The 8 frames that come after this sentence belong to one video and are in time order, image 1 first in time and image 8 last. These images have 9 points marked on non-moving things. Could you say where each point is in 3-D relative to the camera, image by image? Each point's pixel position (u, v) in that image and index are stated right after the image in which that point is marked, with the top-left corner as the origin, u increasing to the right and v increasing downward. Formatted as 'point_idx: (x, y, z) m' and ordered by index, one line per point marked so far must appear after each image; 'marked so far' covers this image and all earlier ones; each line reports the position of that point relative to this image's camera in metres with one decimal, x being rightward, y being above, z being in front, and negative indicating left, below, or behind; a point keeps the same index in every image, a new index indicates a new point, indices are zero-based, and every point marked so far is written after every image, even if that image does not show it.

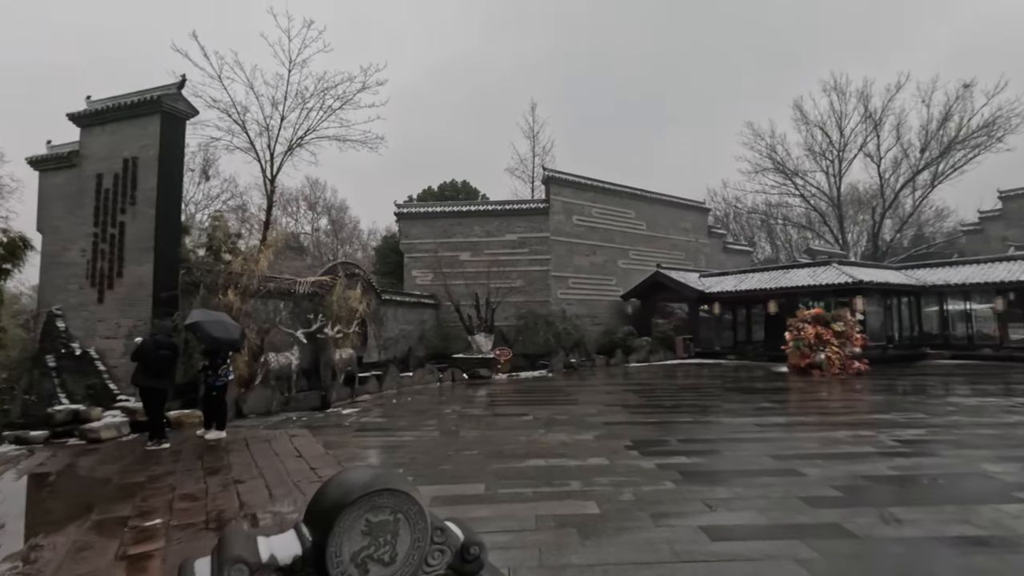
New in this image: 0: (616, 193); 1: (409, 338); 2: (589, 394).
0: (+3.6, +3.3, +18.6) m
1: (-2.9, -1.4, +15.1) m
2: (+1.2, -1.7, +8.5) m
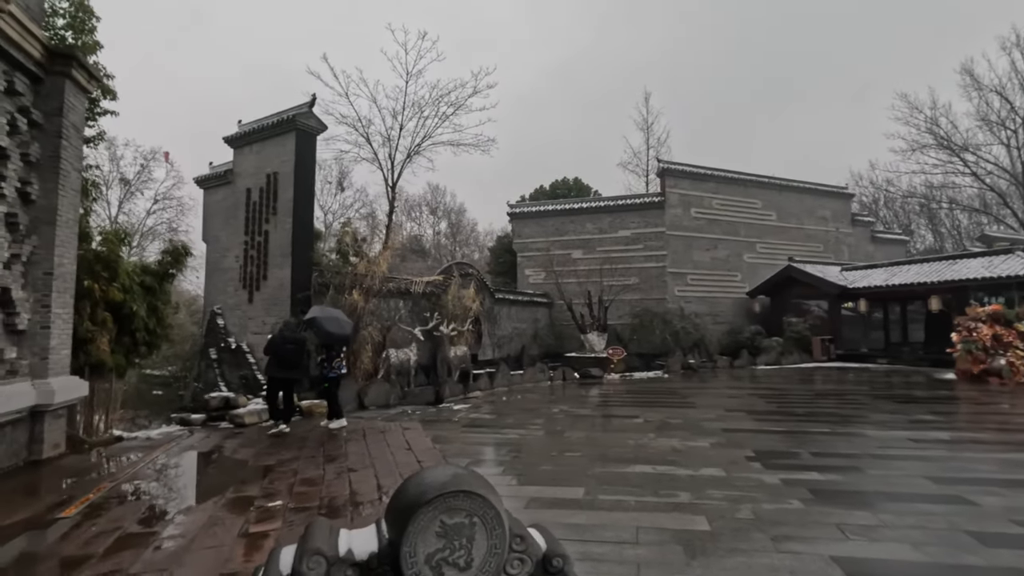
0: (+7.4, +3.4, +17.2) m
1: (+0.3, -1.4, +15.3) m
2: (+2.9, -1.6, +7.9) m
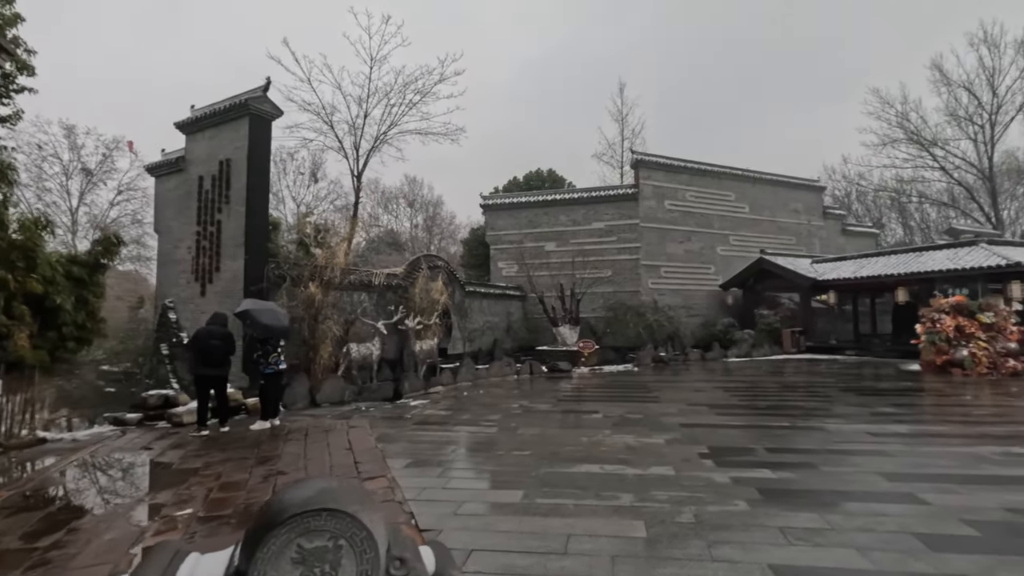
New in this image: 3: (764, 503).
0: (+6.5, +3.7, +17.2) m
1: (-0.5, -1.2, +15.1) m
2: (+2.4, -1.5, +7.7) m
3: (+1.4, -1.2, +2.9) m
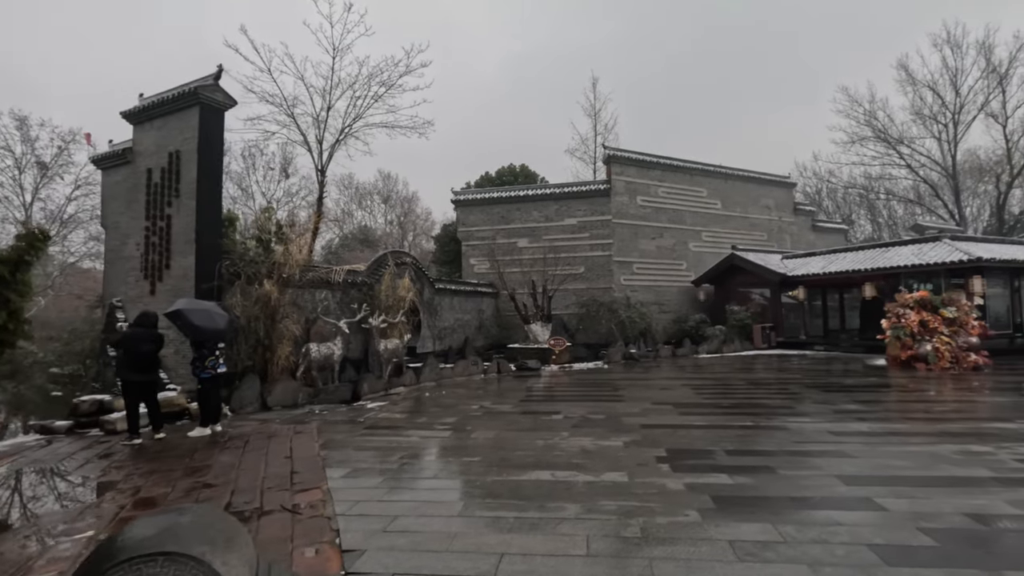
0: (+5.6, +3.8, +17.2) m
1: (-1.3, -1.1, +14.8) m
2: (+1.8, -1.4, +7.6) m
3: (+1.1, -1.2, +2.8) m
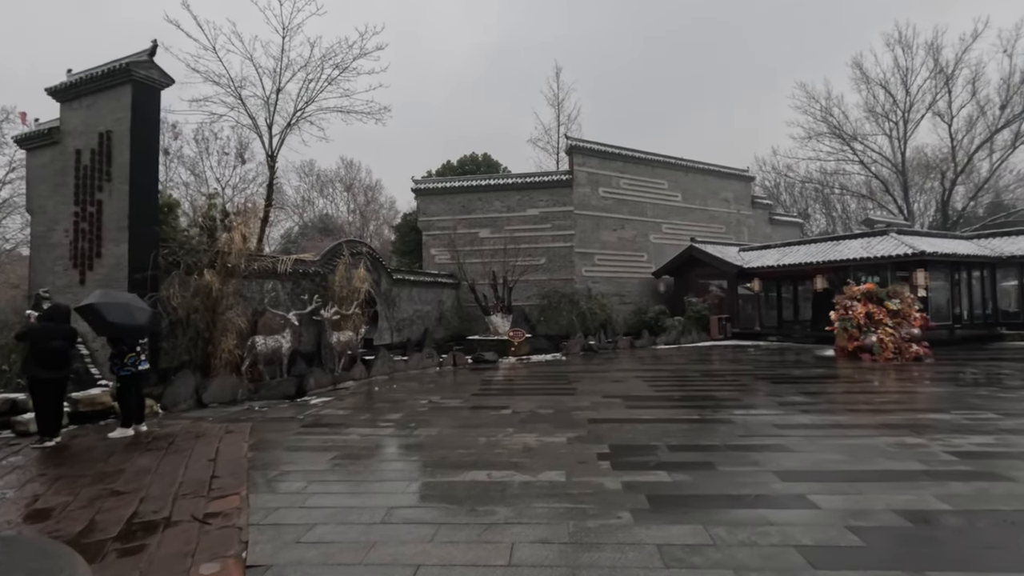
0: (+4.4, +4.1, +17.2) m
1: (-2.4, -0.8, +14.6) m
2: (+1.2, -1.3, +7.6) m
3: (+0.7, -1.1, +2.7) m
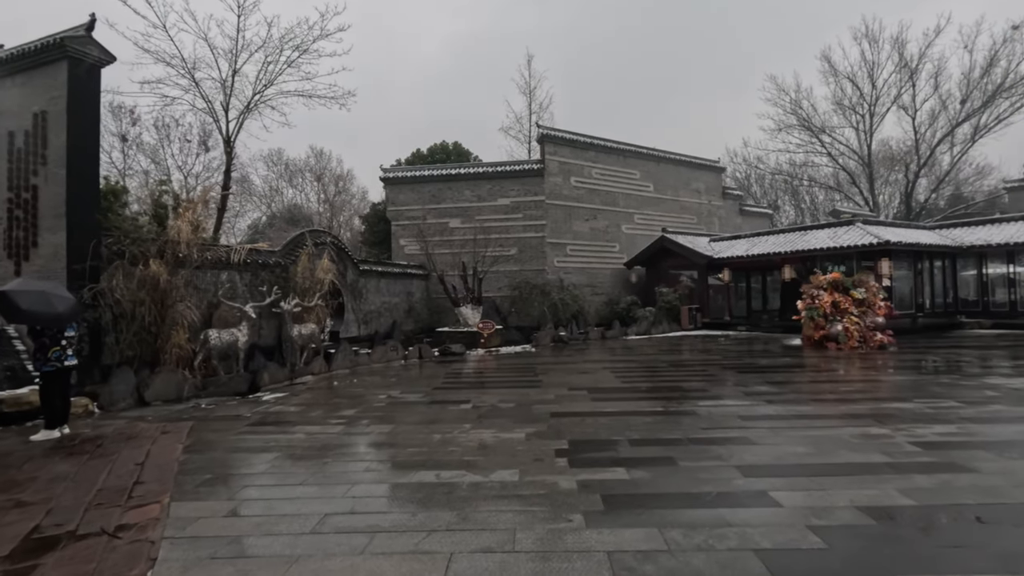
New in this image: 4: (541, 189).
0: (+3.5, +4.4, +17.1) m
1: (-3.1, -0.6, +14.2) m
2: (+0.7, -1.2, +7.4) m
3: (+0.4, -1.1, +2.5) m
4: (+0.9, +2.9, +15.8) m
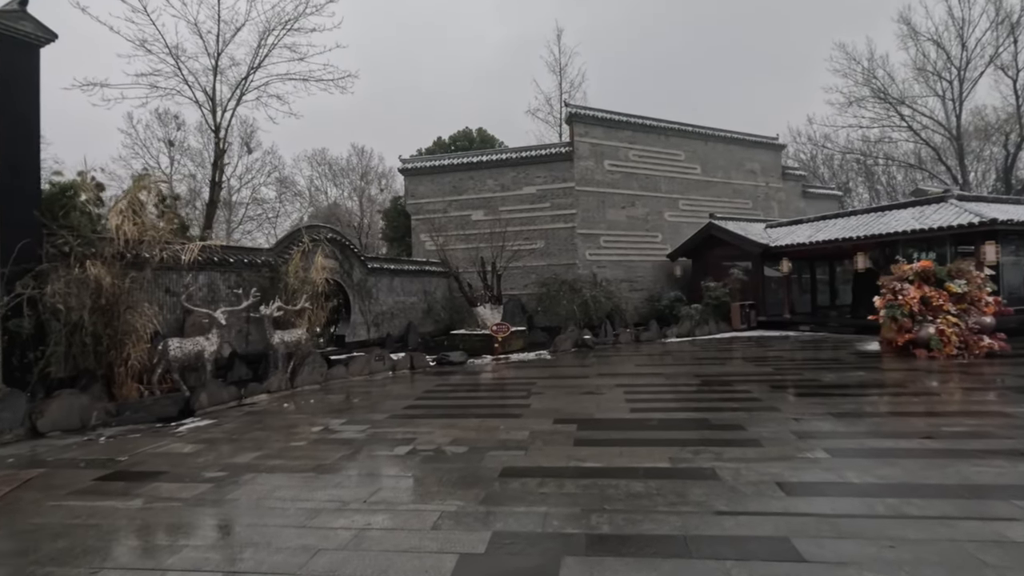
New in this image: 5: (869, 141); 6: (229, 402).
0: (+4.2, +4.5, +15.3) m
1: (-2.5, -0.6, +13.1) m
2: (+0.6, -1.2, +6.0) m
3: (-0.2, -1.1, +1.1) m
4: (+1.5, +3.0, +14.3) m
5: (+13.0, +5.5, +19.4) m
6: (-3.1, -1.3, +6.0) m
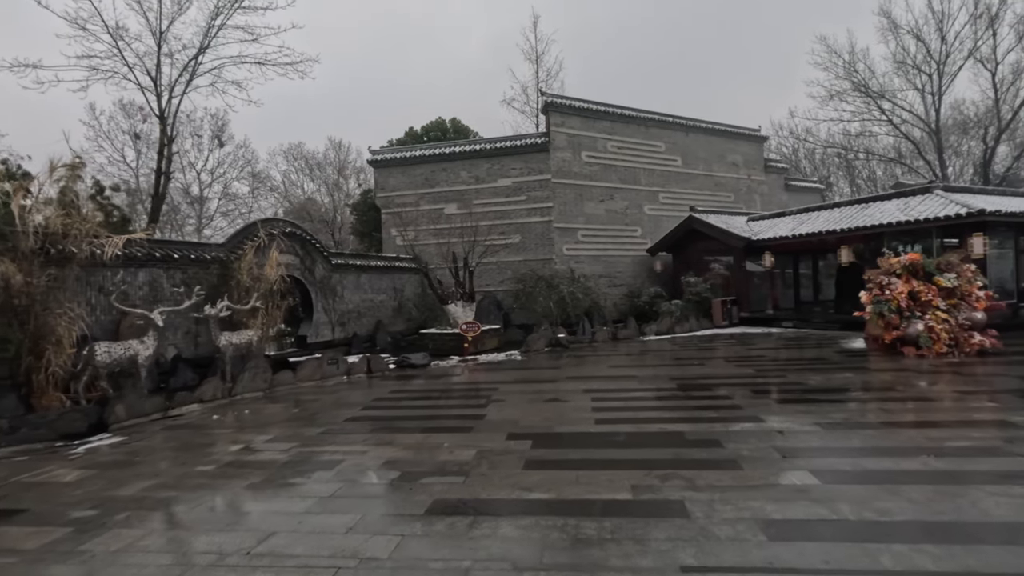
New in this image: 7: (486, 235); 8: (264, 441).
0: (+3.5, +4.6, +14.8) m
1: (-3.1, -0.5, +12.5) m
2: (+0.2, -1.1, +5.4) m
3: (-0.5, -1.1, +0.6) m
4: (+0.9, +3.1, +13.7) m
5: (+12.2, +5.7, +19.2) m
6: (-3.5, -1.2, +5.3) m
7: (-0.6, +1.4, +13.8) m
8: (-1.9, -1.2, +4.3) m
